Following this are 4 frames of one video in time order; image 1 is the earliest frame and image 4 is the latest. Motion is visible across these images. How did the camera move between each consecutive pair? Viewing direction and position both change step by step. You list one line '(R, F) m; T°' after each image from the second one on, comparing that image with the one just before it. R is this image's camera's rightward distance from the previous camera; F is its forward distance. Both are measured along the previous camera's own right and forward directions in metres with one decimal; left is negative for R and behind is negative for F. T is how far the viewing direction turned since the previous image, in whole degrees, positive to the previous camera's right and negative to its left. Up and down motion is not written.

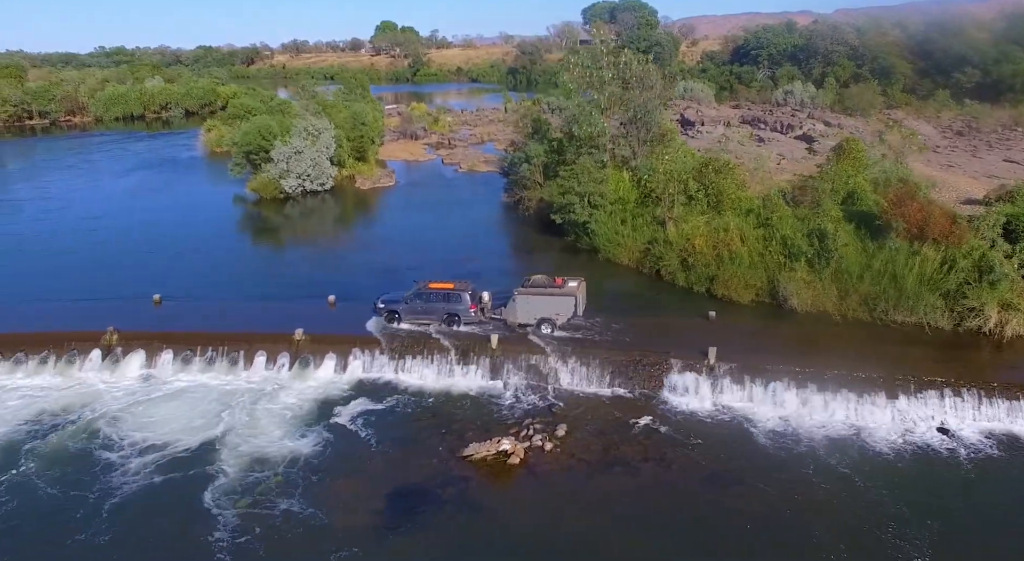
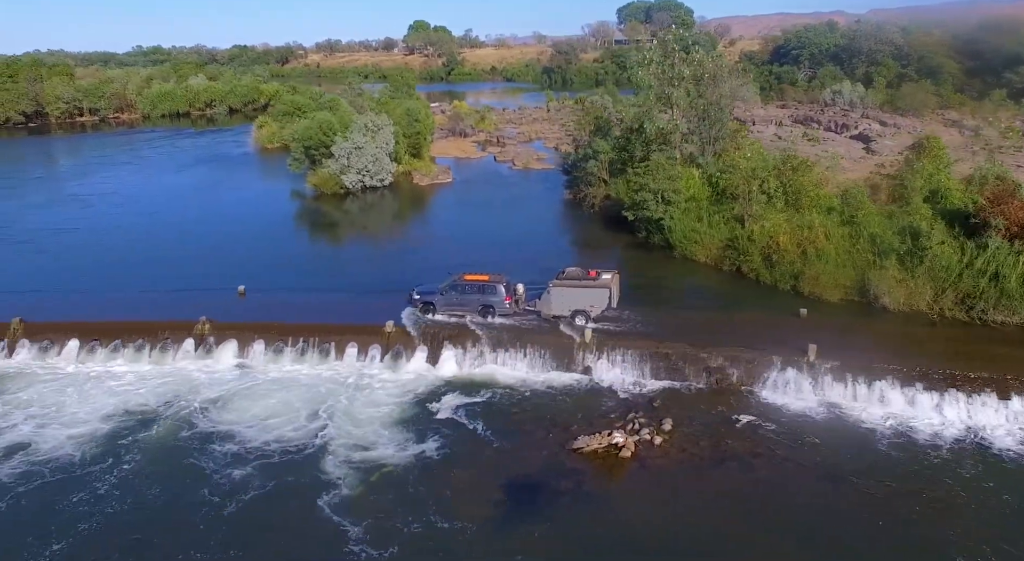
(-2.6, 0.0) m; -2°
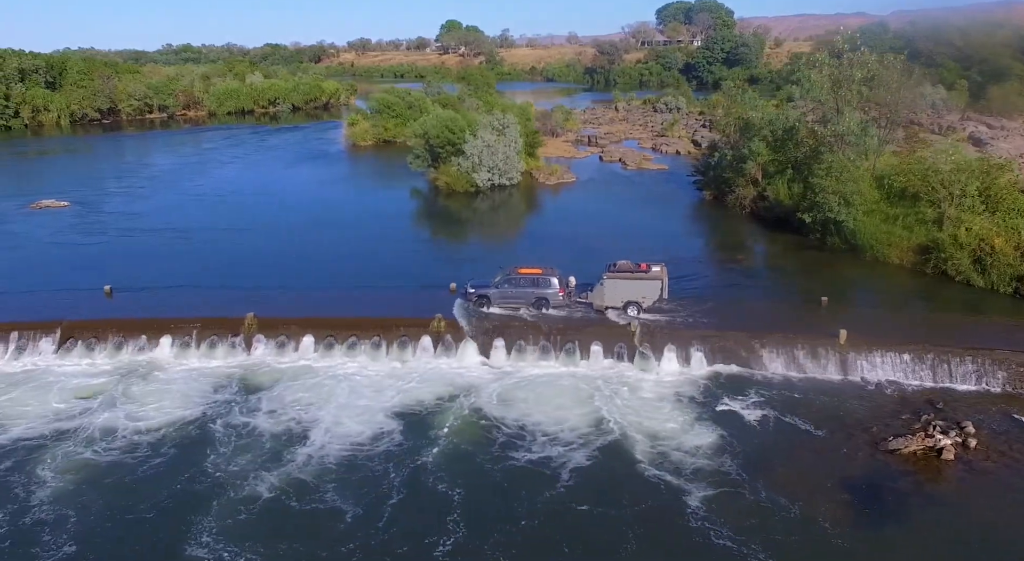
(-9.3, 0.0) m; -1°
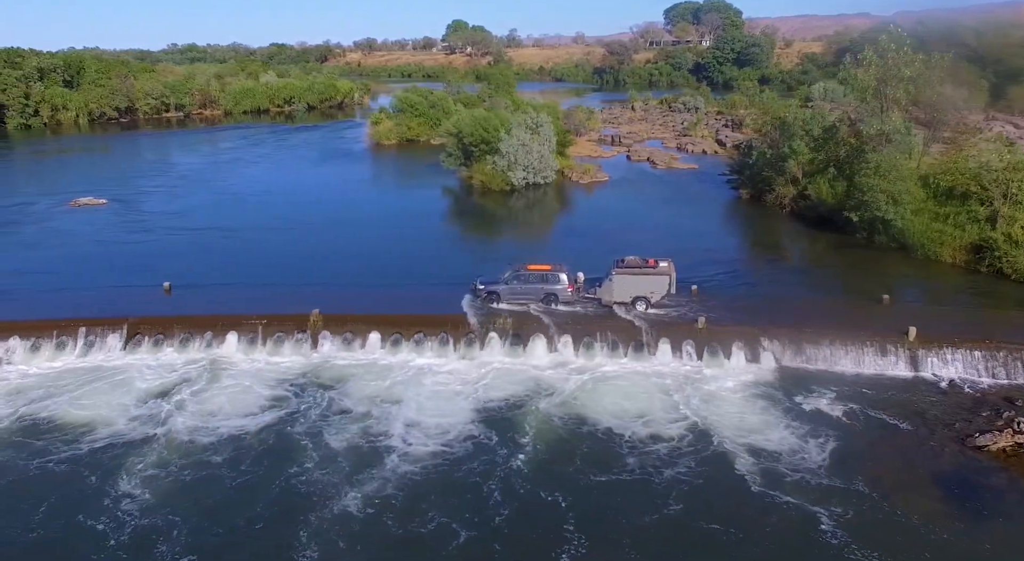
(-2.7, -0.1) m; 0°
